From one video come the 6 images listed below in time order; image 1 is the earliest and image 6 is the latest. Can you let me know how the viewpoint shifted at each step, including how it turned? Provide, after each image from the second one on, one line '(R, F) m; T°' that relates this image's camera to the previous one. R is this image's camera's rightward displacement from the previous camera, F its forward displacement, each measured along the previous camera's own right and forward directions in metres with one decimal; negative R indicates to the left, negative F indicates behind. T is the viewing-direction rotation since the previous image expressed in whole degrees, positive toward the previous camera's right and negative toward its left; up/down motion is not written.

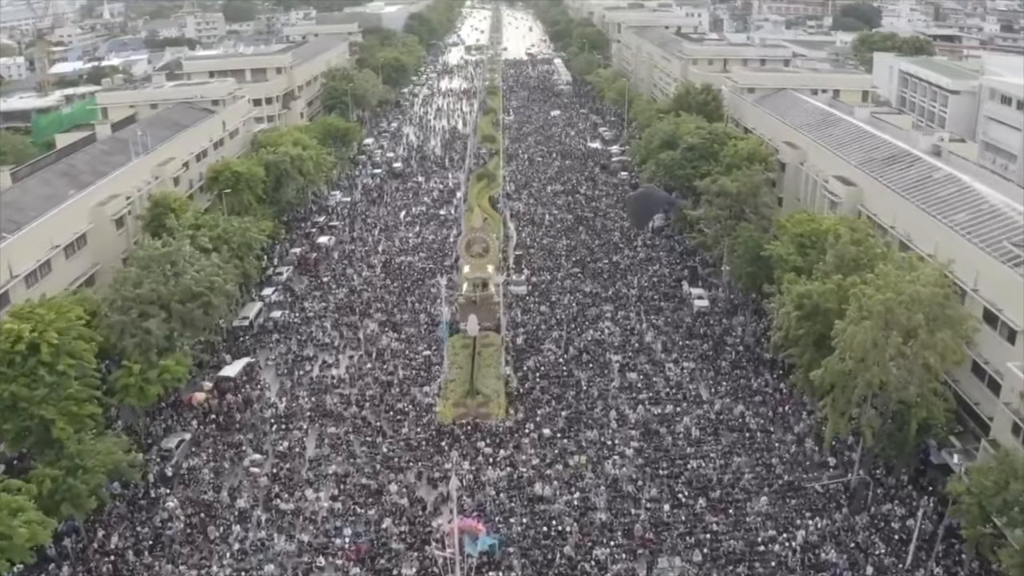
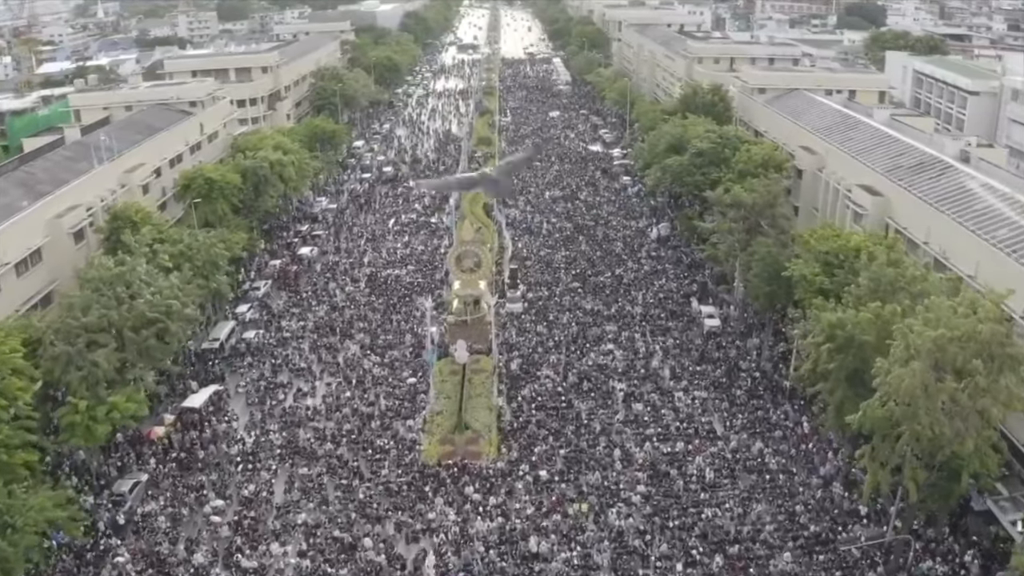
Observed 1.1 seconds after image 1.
(+0.2, +3.6) m; 0°
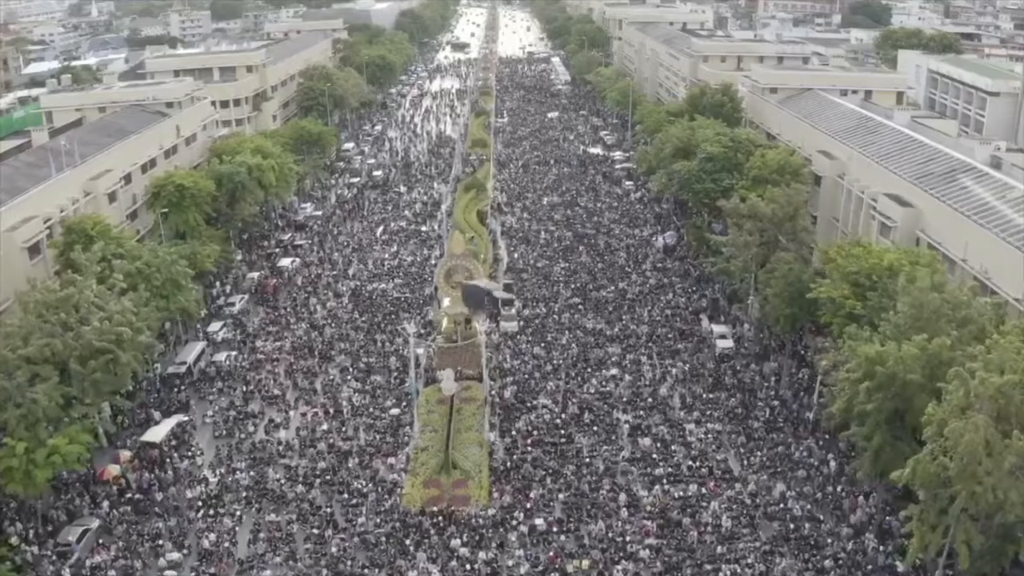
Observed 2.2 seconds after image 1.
(+0.2, +3.3) m; 0°
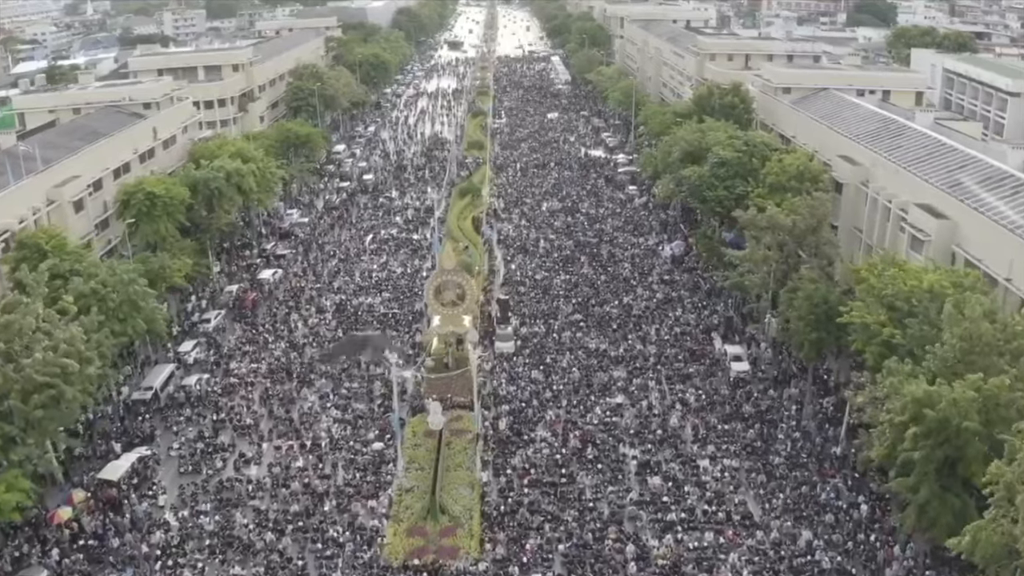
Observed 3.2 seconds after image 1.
(+0.2, +3.0) m; 0°
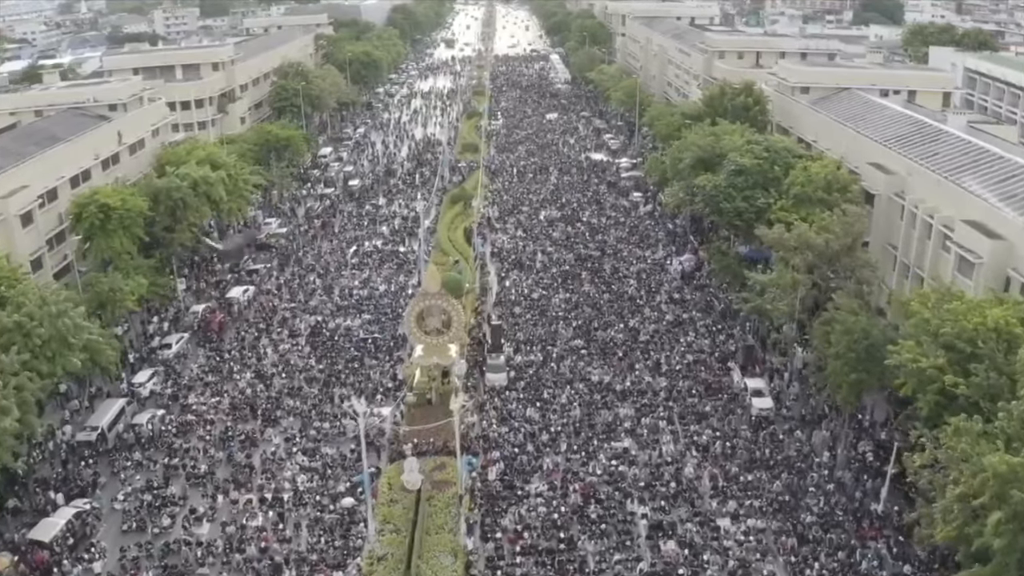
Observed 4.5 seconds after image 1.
(+0.3, +3.9) m; 0°
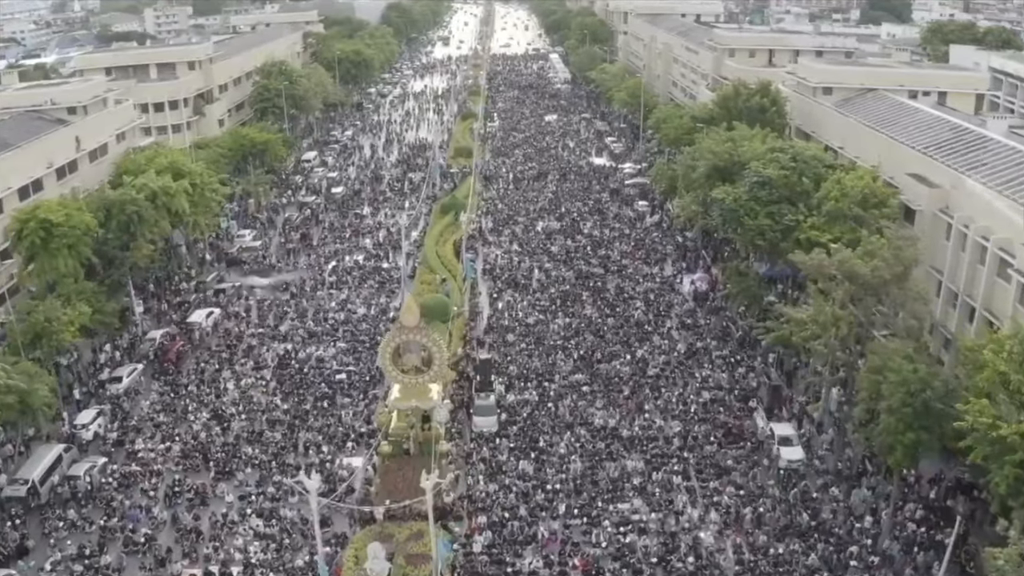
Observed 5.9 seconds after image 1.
(+0.3, +4.0) m; 0°
